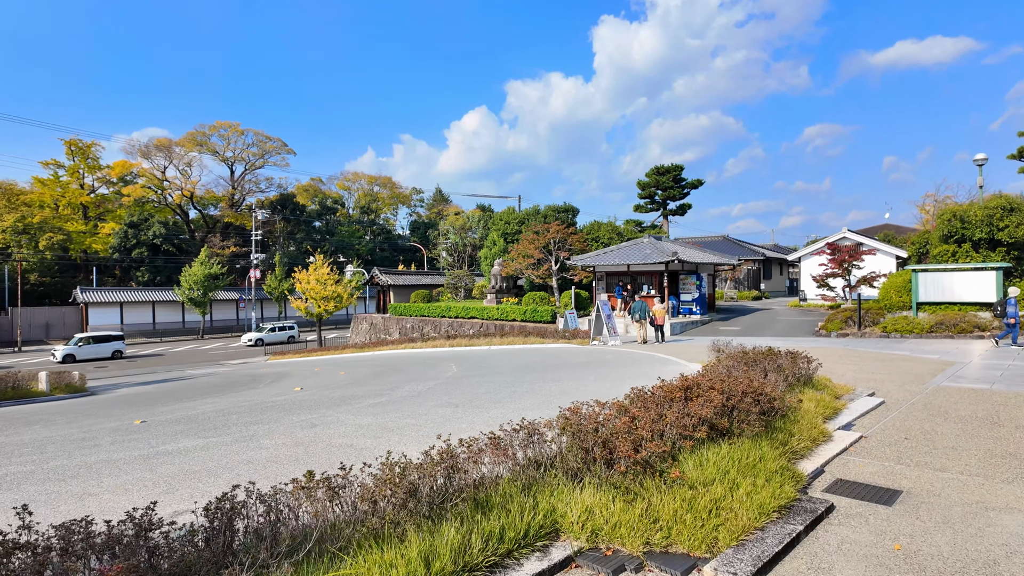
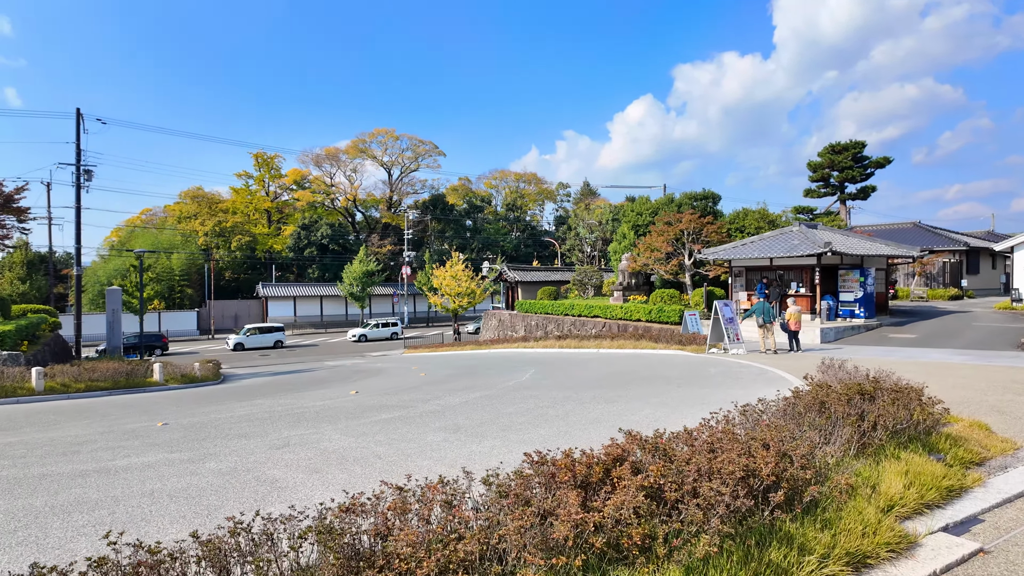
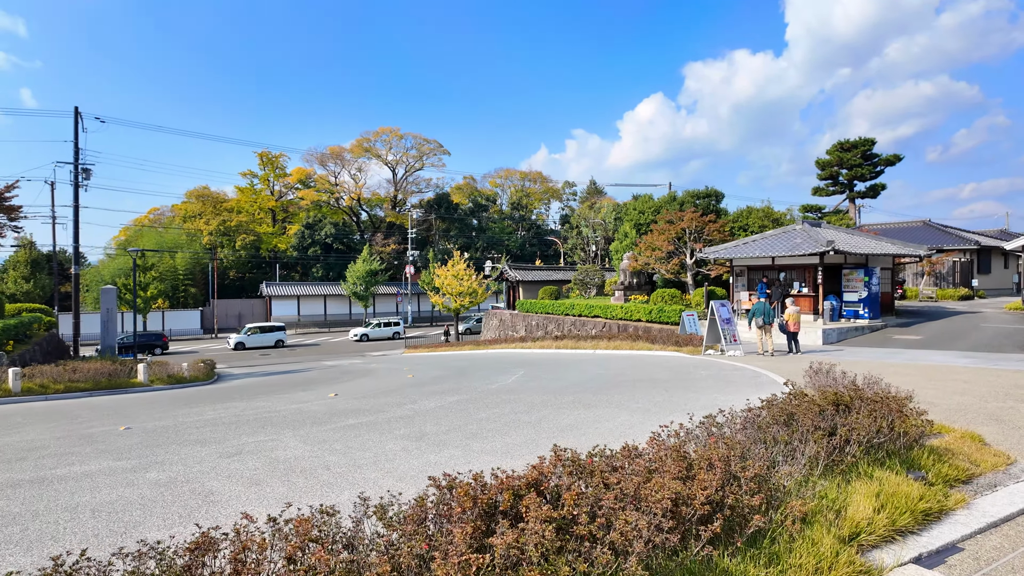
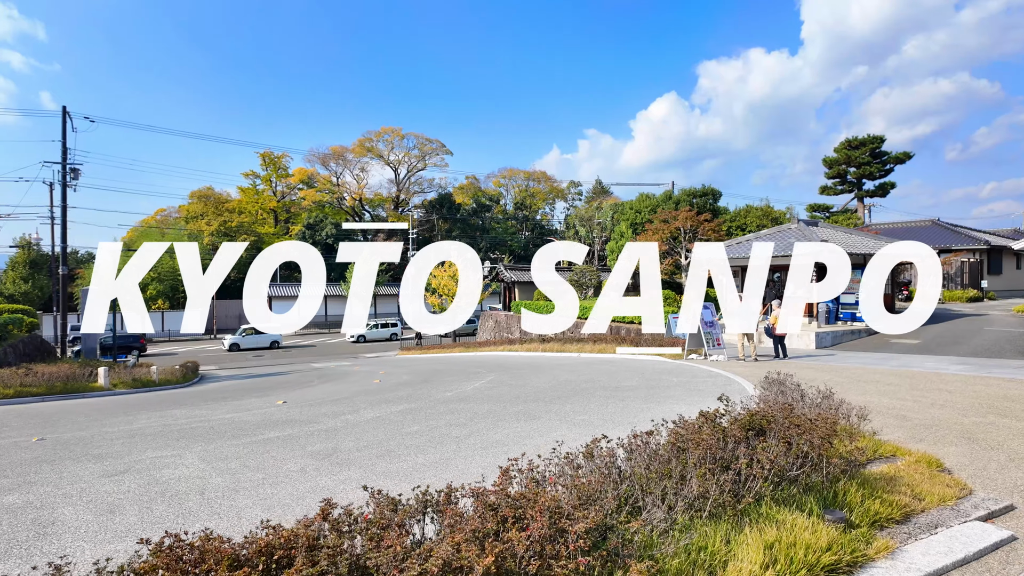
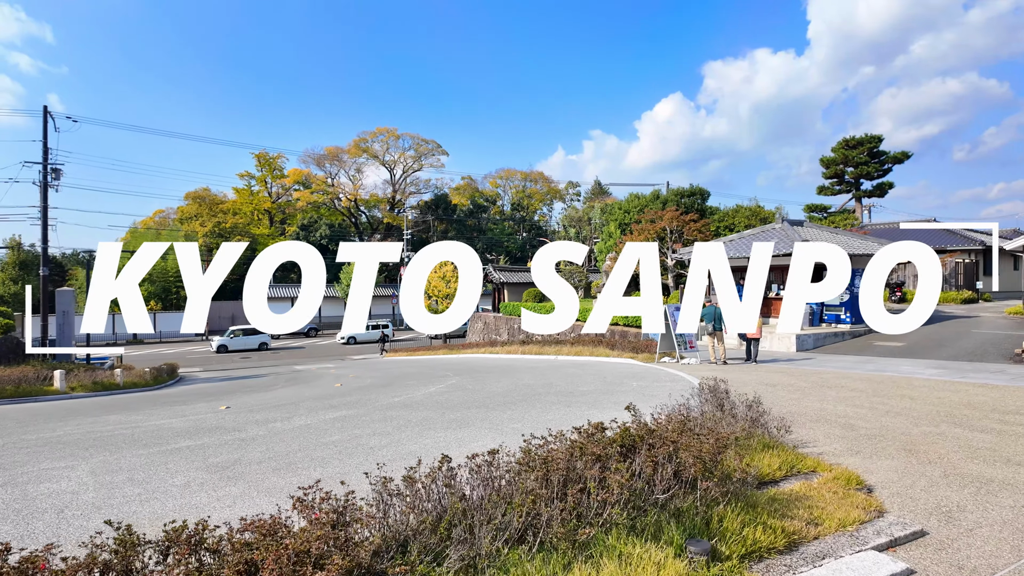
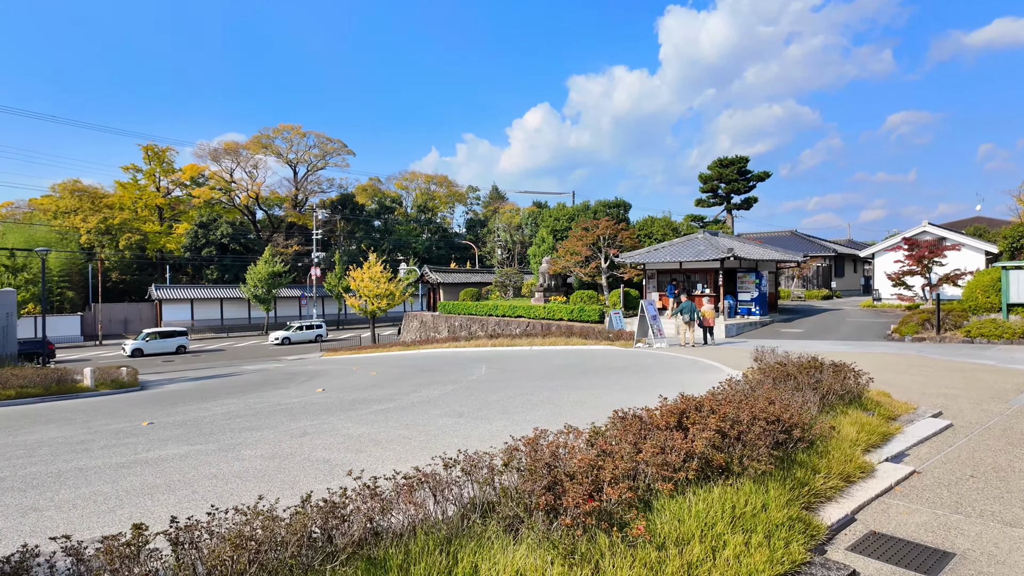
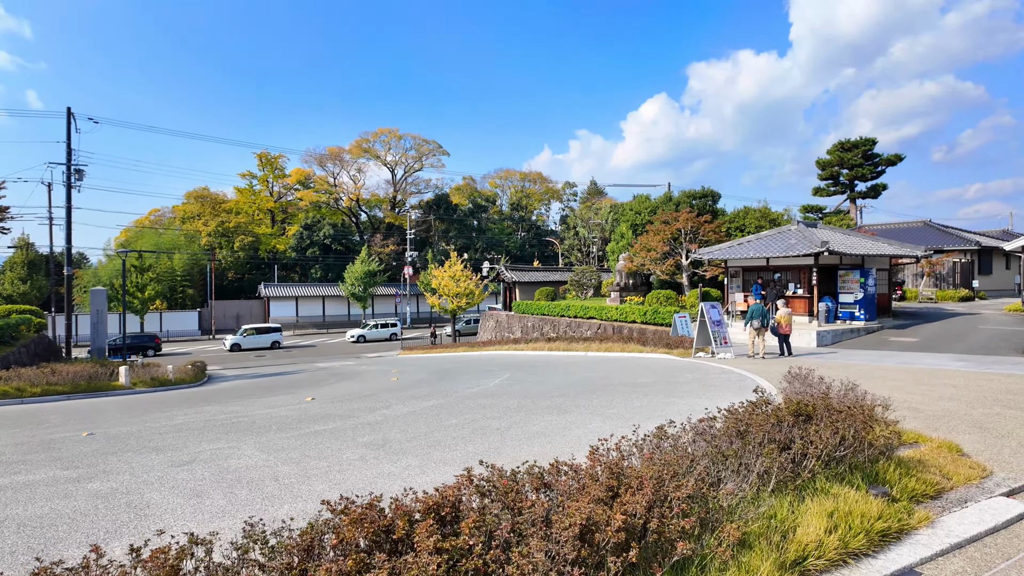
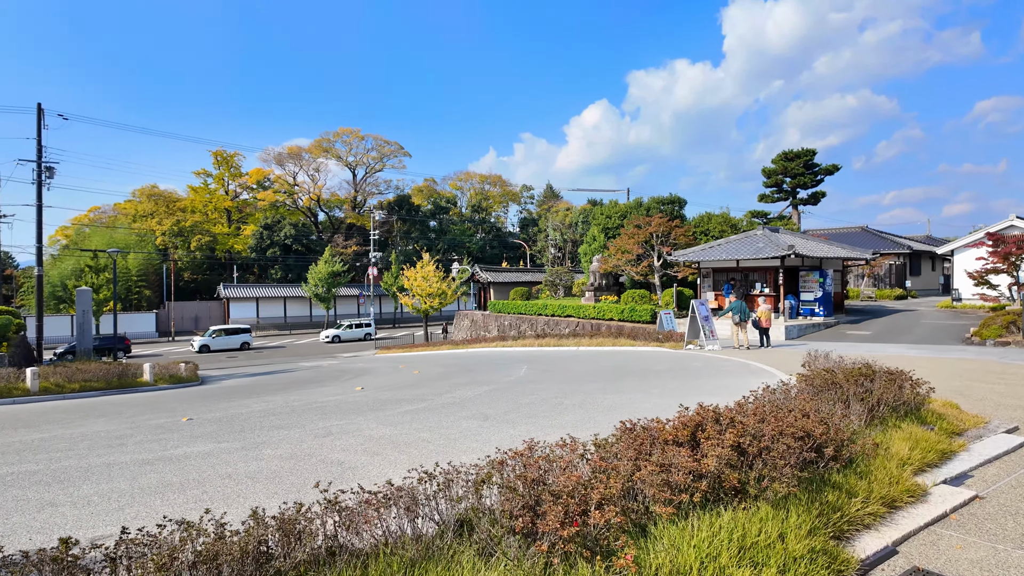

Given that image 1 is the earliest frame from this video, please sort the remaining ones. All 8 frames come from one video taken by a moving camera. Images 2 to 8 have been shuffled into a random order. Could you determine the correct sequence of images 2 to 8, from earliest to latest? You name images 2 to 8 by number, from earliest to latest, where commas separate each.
6, 8, 2, 3, 7, 4, 5
